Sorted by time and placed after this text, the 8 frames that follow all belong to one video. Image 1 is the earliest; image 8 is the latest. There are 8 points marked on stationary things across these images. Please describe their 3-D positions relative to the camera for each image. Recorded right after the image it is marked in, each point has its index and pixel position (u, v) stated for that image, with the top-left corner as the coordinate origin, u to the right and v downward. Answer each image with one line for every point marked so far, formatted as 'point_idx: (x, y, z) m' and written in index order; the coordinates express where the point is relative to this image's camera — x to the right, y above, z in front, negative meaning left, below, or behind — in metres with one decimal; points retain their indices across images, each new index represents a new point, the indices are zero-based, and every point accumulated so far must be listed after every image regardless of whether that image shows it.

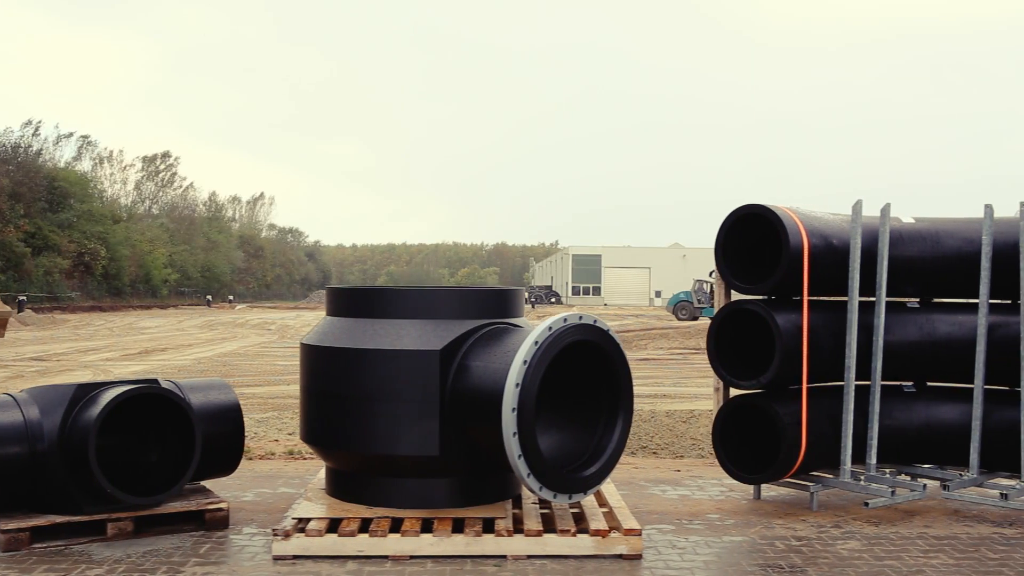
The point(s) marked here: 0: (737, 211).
0: (+1.8, +0.6, +7.3) m
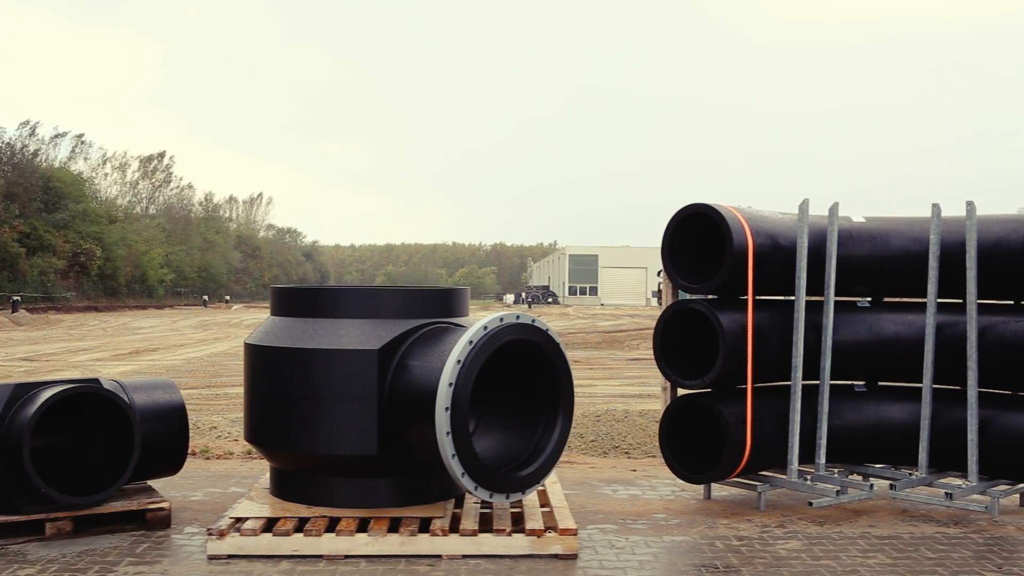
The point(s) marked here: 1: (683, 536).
0: (+1.4, +0.6, +7.3) m
1: (+1.3, -1.9, +6.8) m
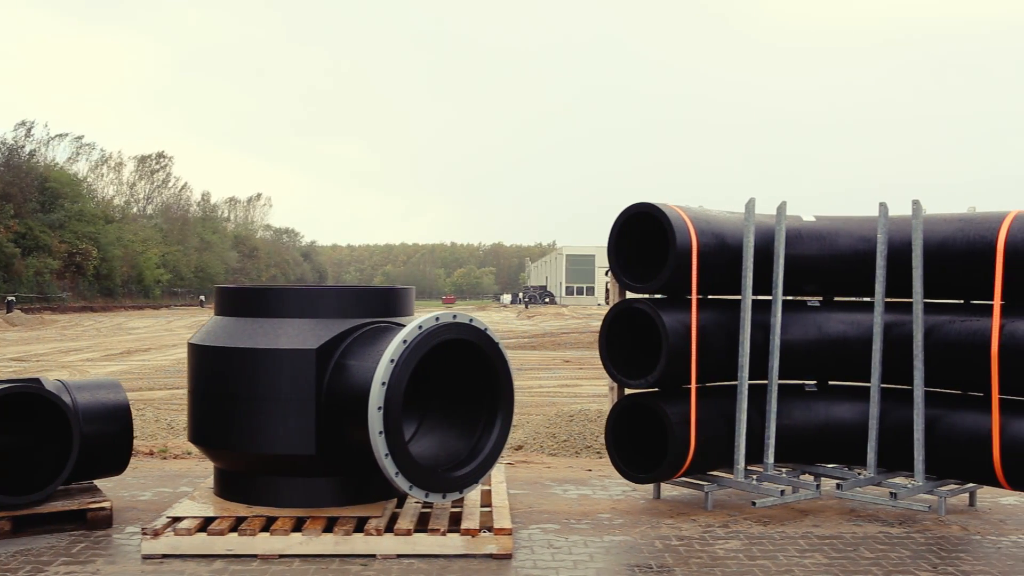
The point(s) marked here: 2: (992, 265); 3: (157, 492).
0: (+0.9, +0.6, +7.3) m
1: (+0.8, -1.9, +6.8) m
2: (+3.8, +0.2, +7.0) m
3: (-3.1, -1.8, +7.9) m
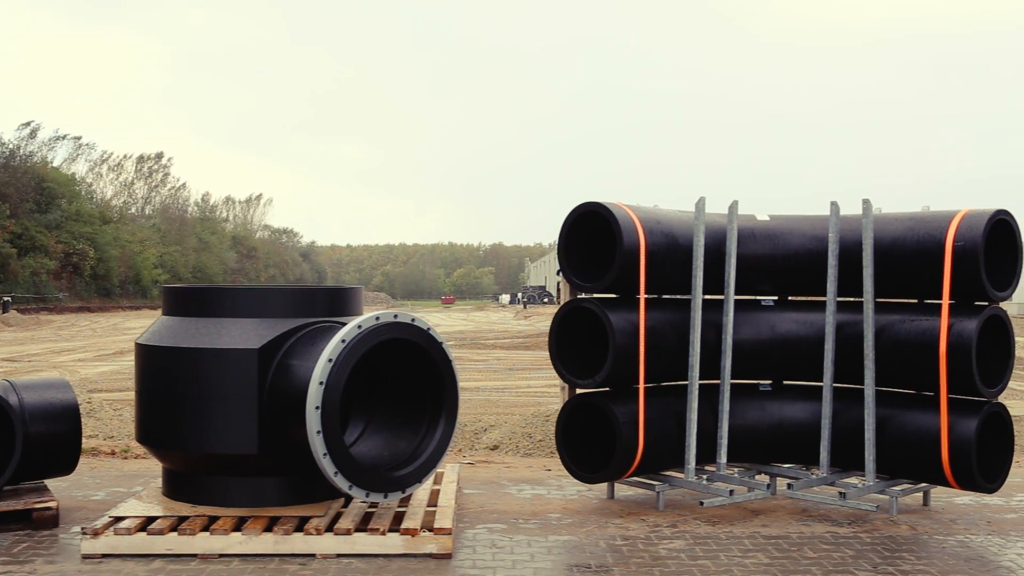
0: (+0.5, +0.6, +7.2) m
1: (+0.4, -1.9, +6.8) m
2: (+3.4, +0.2, +7.0) m
3: (-3.6, -1.8, +7.9) m
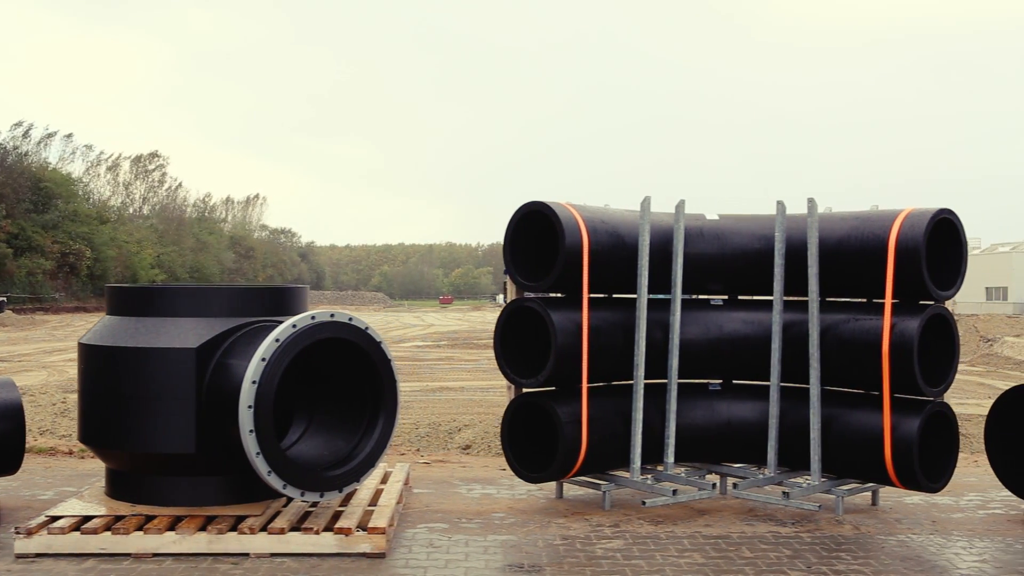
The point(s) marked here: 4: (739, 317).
0: (+0.1, +0.6, +7.2) m
1: (0.0, -1.9, +6.8) m
2: (+2.9, +0.2, +7.0) m
3: (-4.0, -1.8, +7.9) m
4: (+2.0, -0.3, +7.7) m
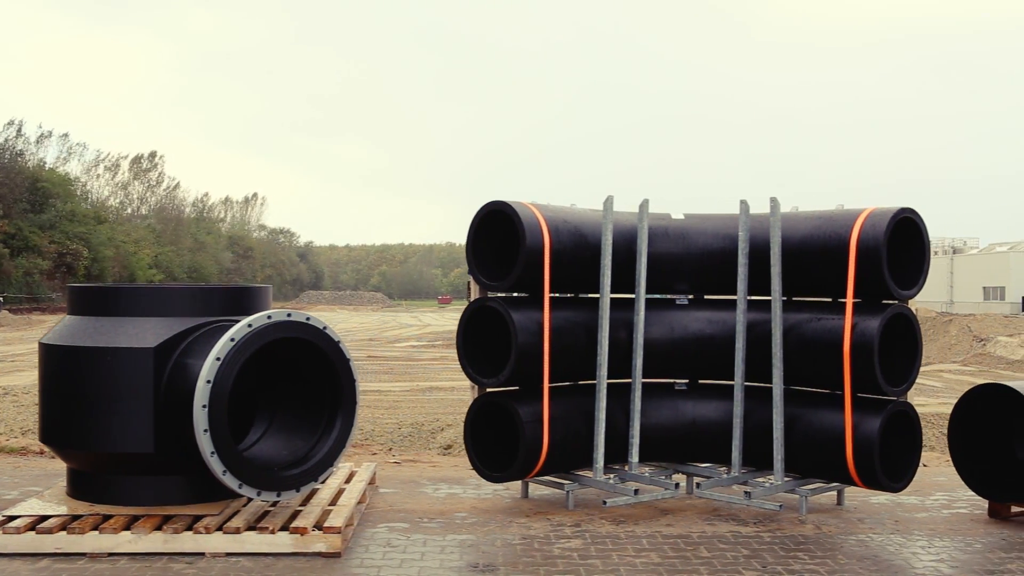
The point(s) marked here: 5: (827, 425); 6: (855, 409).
0: (-0.2, +0.6, +7.2) m
1: (-0.3, -1.9, +6.7) m
2: (+2.6, +0.2, +7.0) m
3: (-4.3, -1.8, +7.9) m
4: (+1.7, -0.3, +7.7) m
5: (+2.5, -1.1, +7.1) m
6: (+2.7, -1.0, +7.0) m
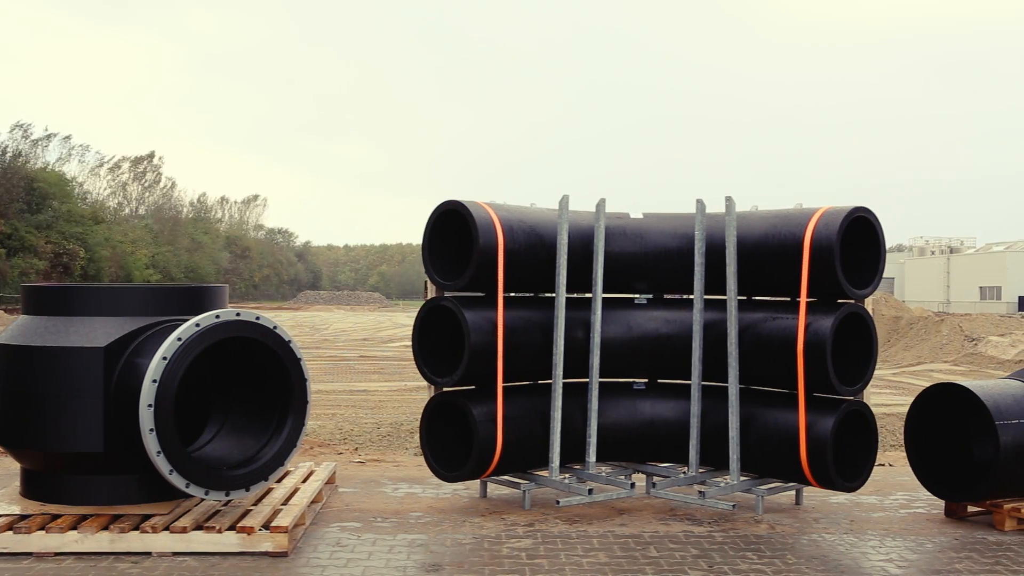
0: (-0.6, +0.6, +7.2) m
1: (-0.7, -1.9, +6.7) m
2: (+2.3, +0.2, +7.0) m
3: (-4.7, -1.8, +7.9) m
4: (+1.3, -0.2, +7.6) m
5: (+2.2, -1.1, +7.1) m
6: (+2.3, -1.0, +7.0) m
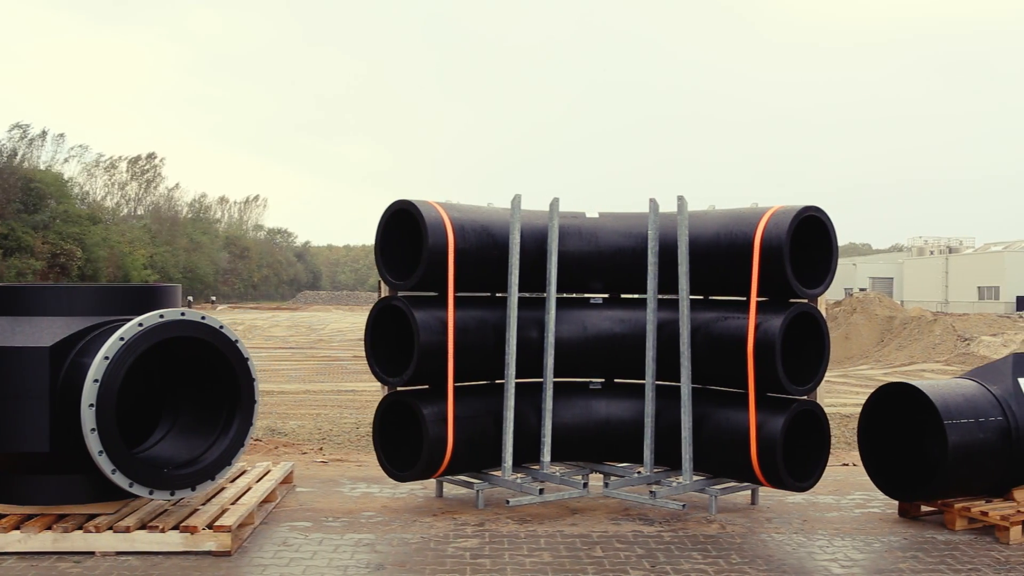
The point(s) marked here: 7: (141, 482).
0: (-1.0, +0.6, +7.2) m
1: (-1.1, -1.9, +6.7) m
2: (+1.9, +0.2, +7.0) m
3: (-5.1, -1.8, +7.9) m
4: (+0.9, -0.2, +7.6) m
5: (+1.8, -1.1, +7.1) m
6: (+2.0, -0.9, +7.0) m
7: (-2.6, -1.3, +6.1) m
